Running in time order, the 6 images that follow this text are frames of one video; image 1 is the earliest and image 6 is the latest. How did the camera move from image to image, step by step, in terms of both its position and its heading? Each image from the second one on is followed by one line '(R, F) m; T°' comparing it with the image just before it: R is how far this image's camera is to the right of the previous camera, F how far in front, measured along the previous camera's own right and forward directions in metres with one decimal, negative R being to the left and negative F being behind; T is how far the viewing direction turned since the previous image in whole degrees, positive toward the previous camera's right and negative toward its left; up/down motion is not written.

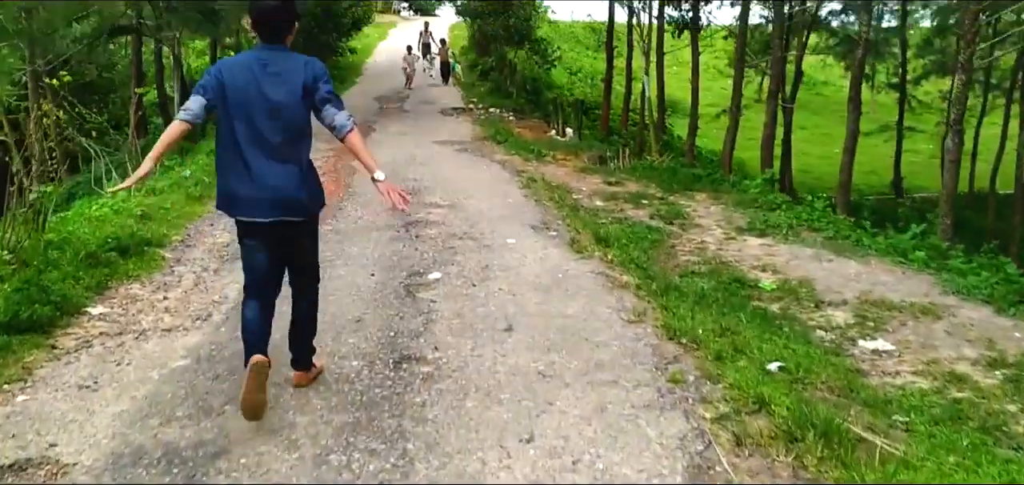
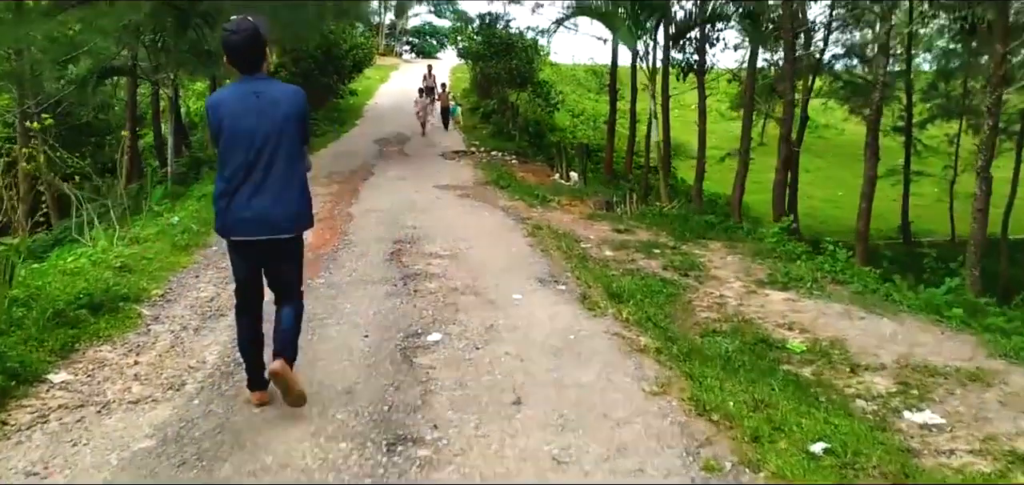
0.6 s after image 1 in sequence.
(0.0, +0.5) m; 0°
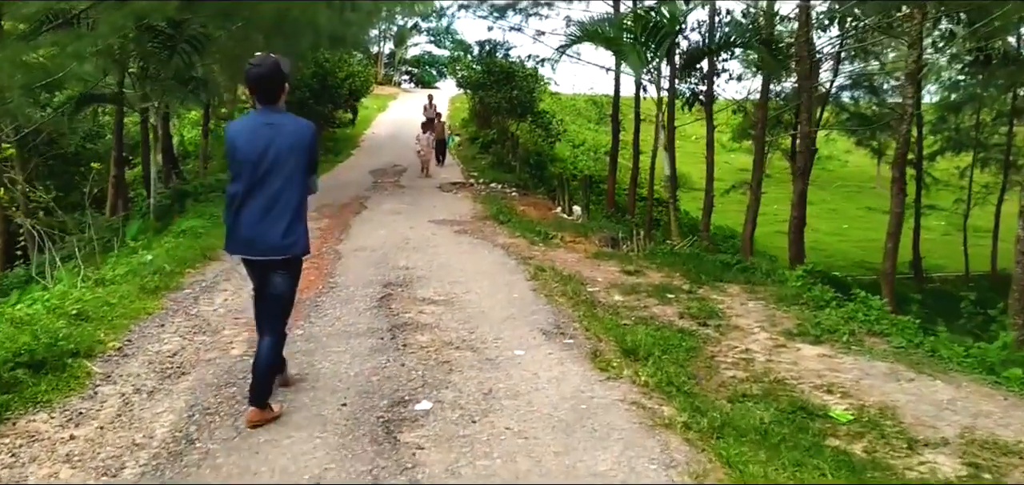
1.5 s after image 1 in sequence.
(0.0, +0.8) m; 0°
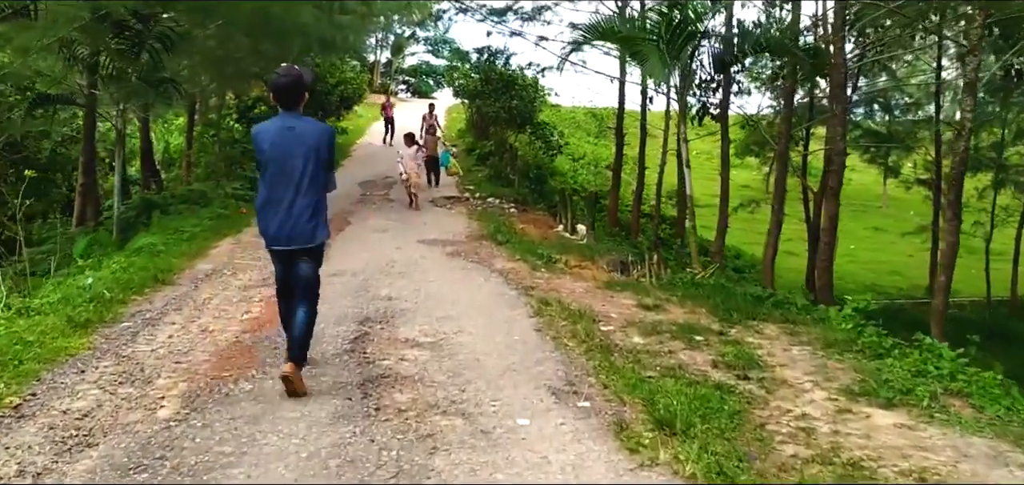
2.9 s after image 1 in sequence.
(0.0, +1.3) m; 0°
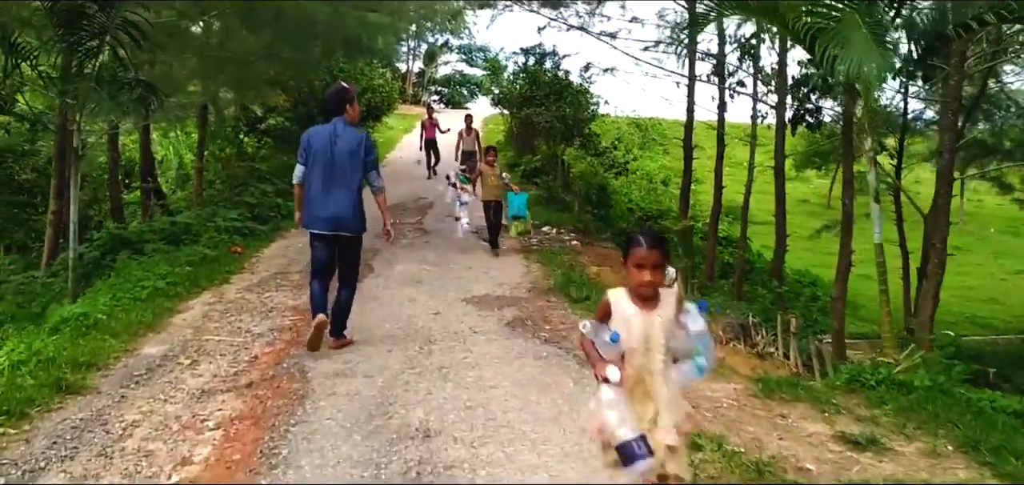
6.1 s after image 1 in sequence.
(-0.5, +3.1) m; -2°
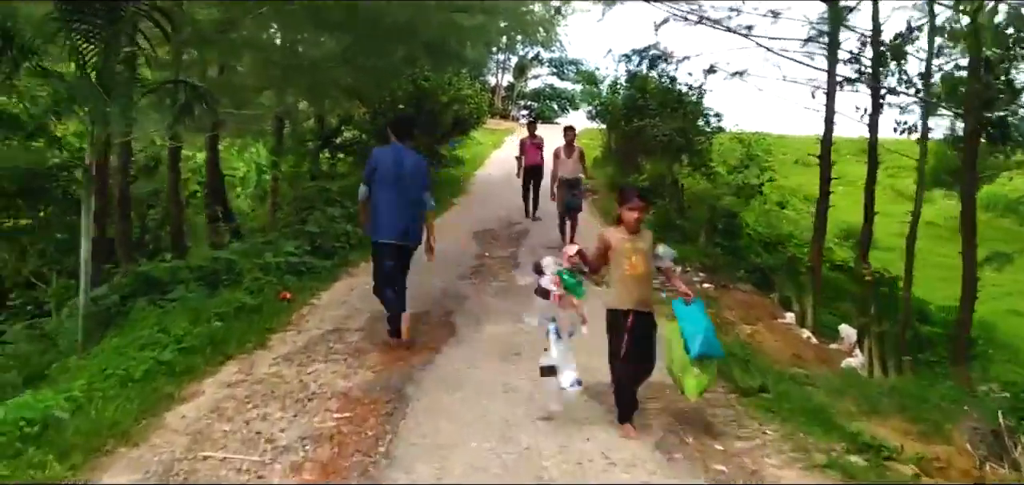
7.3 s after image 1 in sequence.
(-0.4, +2.5) m; -6°
